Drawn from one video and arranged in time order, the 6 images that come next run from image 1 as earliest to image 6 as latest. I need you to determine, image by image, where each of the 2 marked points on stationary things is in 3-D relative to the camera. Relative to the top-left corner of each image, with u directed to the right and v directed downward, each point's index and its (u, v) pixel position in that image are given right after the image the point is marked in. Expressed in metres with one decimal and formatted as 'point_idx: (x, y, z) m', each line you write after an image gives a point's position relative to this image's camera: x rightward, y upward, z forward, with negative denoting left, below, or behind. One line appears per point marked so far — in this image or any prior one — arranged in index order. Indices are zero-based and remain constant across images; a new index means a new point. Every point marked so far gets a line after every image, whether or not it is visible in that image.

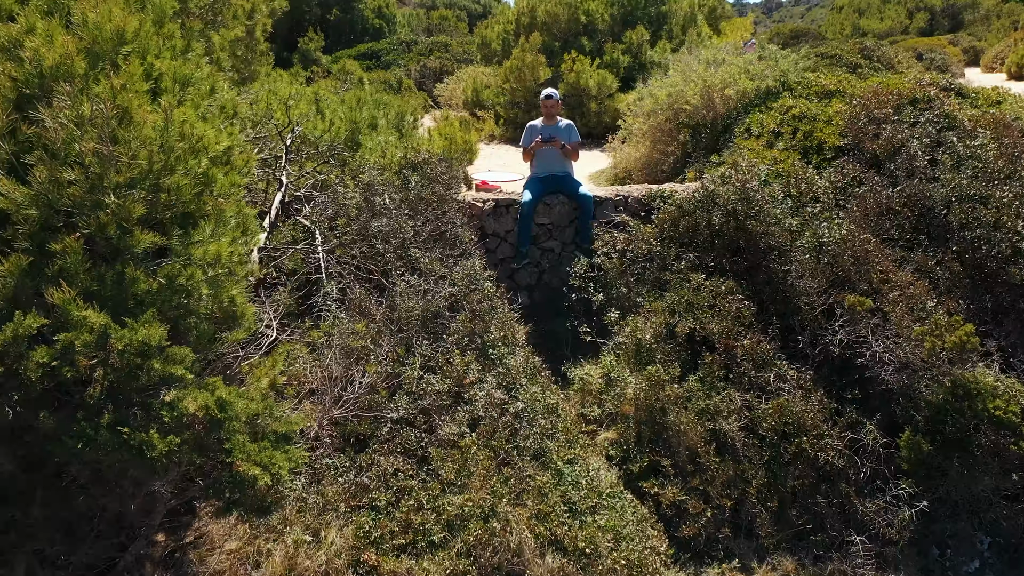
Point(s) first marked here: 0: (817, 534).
0: (+1.1, -0.8, +2.8) m
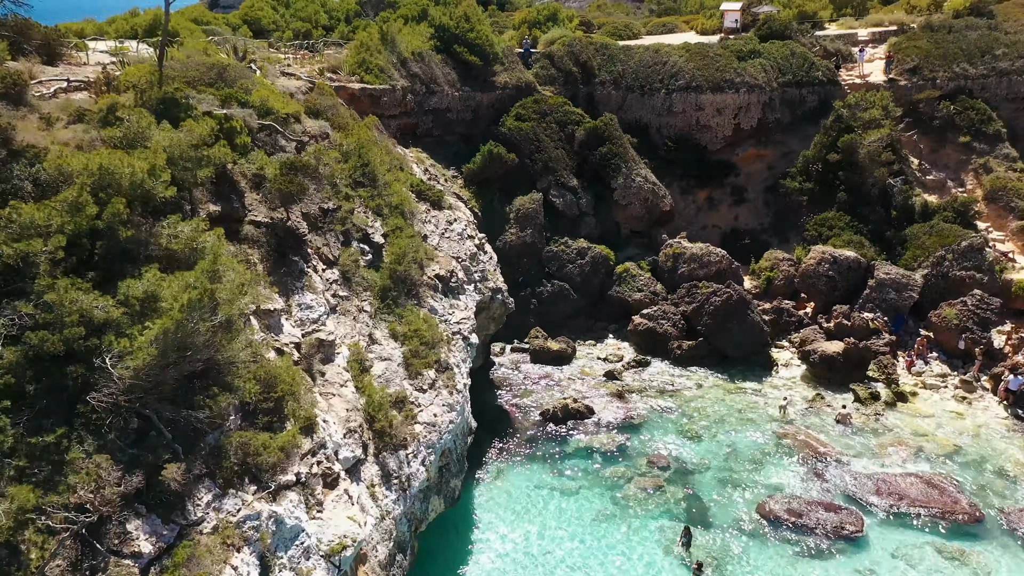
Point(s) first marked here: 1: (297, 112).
0: (+1.5, +7.3, +26.4) m
1: (-5.0, +4.0, +16.9) m
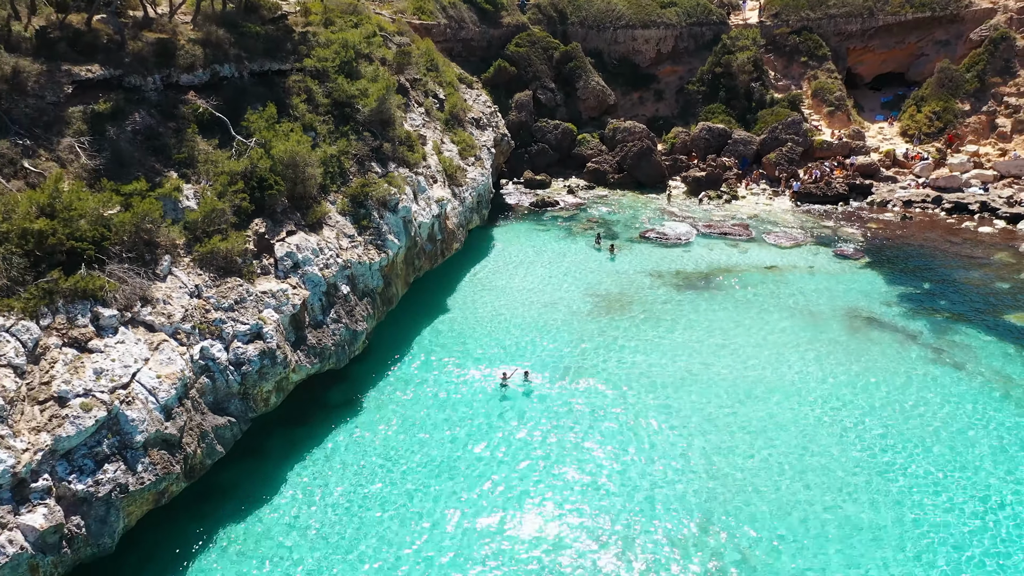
0: (+1.5, +14.3, +40.0) m
1: (-4.9, +10.7, +30.7) m
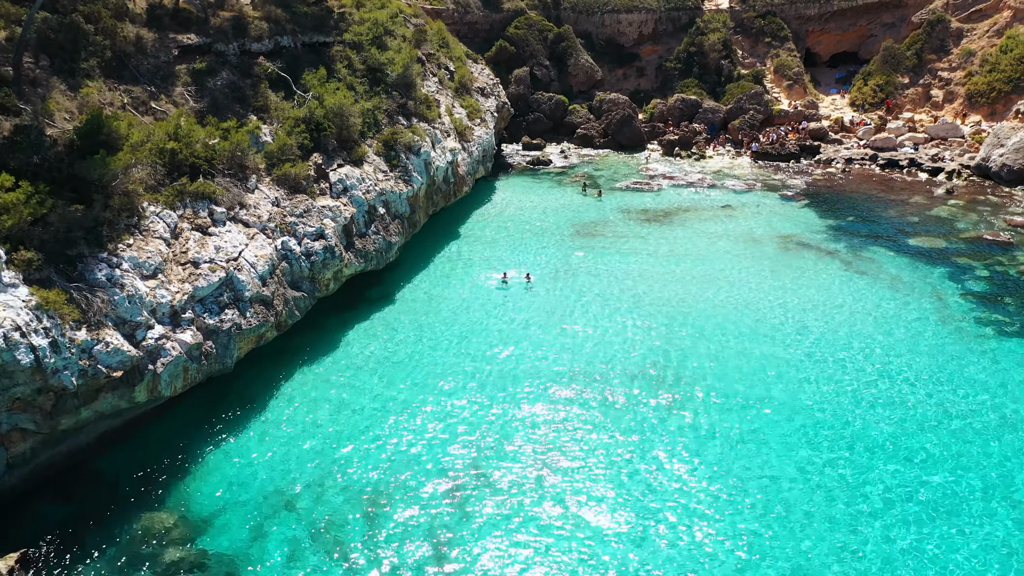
0: (+1.5, +17.1, +45.4) m
1: (-4.9, +13.4, +36.1) m
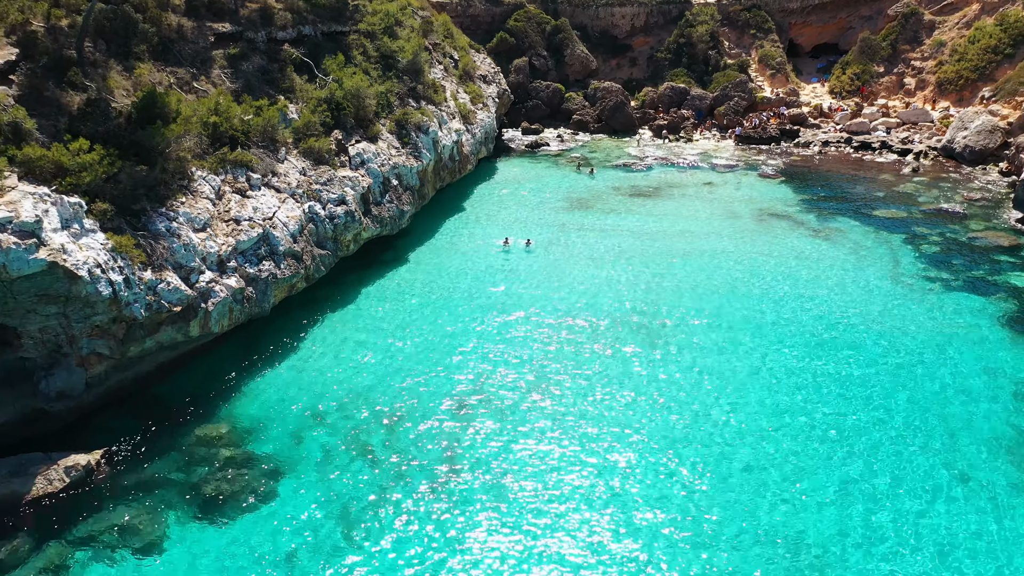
0: (+1.5, +18.5, +48.1) m
1: (-4.9, +14.8, +38.8) m
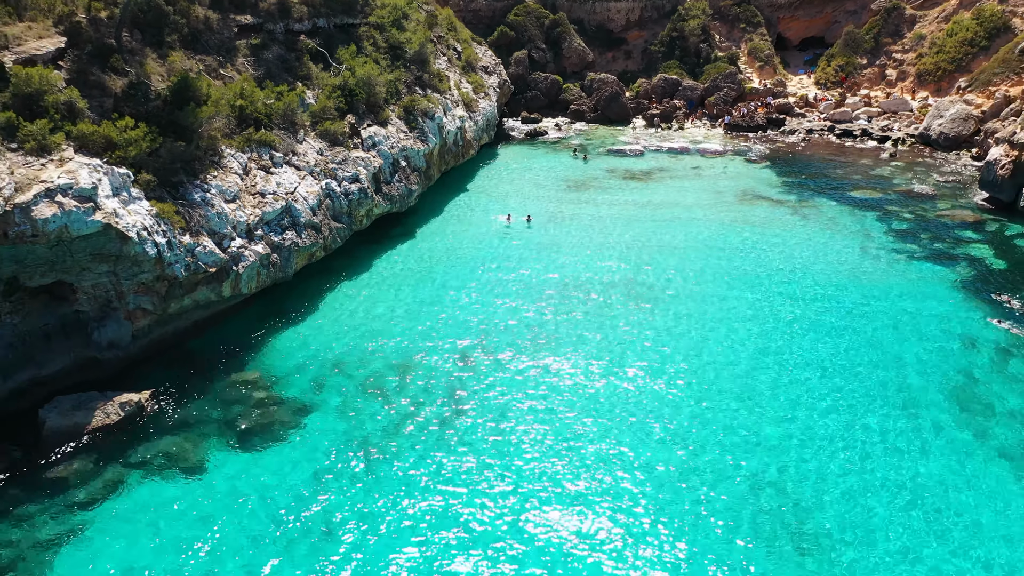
0: (+1.5, +19.7, +50.2) m
1: (-4.9, +15.9, +40.9) m
